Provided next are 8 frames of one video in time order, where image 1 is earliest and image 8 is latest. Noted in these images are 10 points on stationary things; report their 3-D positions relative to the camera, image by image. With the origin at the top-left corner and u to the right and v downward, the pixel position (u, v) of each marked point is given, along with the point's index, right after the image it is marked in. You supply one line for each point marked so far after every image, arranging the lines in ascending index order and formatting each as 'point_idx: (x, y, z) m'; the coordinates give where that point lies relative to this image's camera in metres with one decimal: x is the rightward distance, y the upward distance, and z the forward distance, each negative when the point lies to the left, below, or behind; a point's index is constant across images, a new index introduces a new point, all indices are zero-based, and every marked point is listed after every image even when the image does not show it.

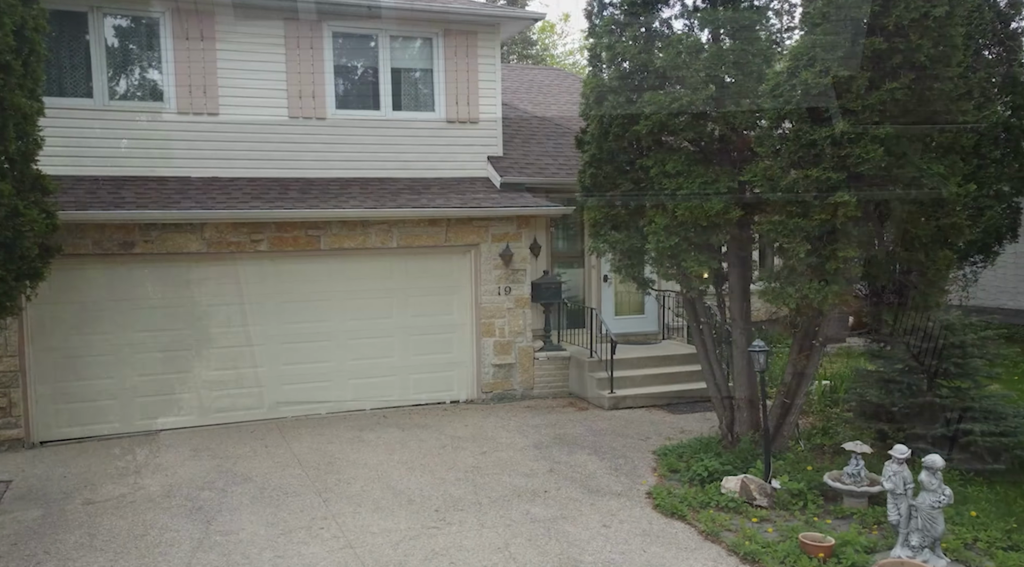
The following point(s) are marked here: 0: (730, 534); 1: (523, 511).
0: (+1.5, -1.7, +5.0) m
1: (+0.1, -1.7, +5.4) m
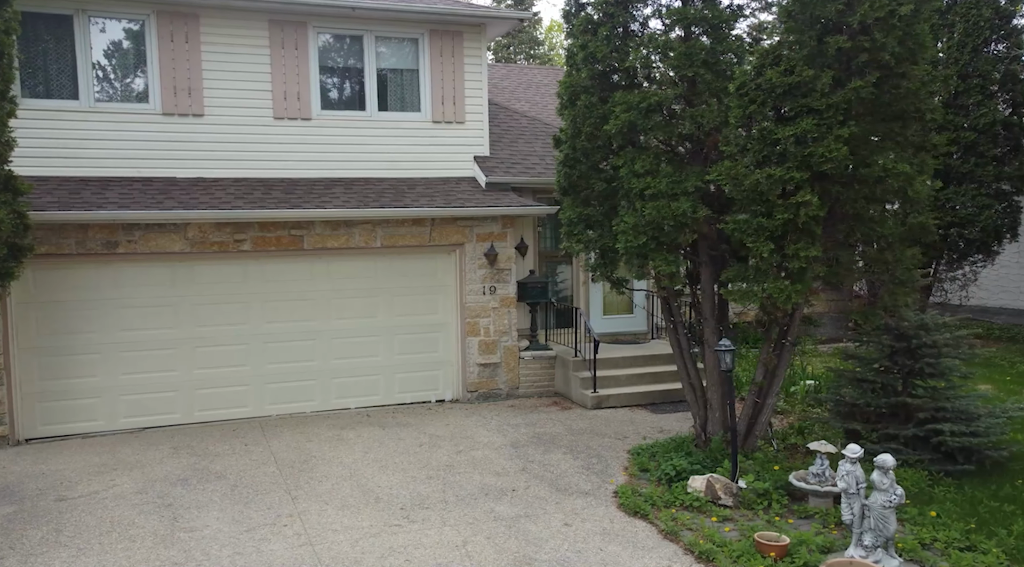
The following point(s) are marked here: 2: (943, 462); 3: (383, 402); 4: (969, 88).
0: (+1.2, -1.7, +5.0) m
1: (-0.2, -1.7, +5.4) m
2: (+3.5, -1.4, +6.0) m
3: (-1.6, -1.5, +9.3) m
4: (+7.8, +3.3, +12.5) m
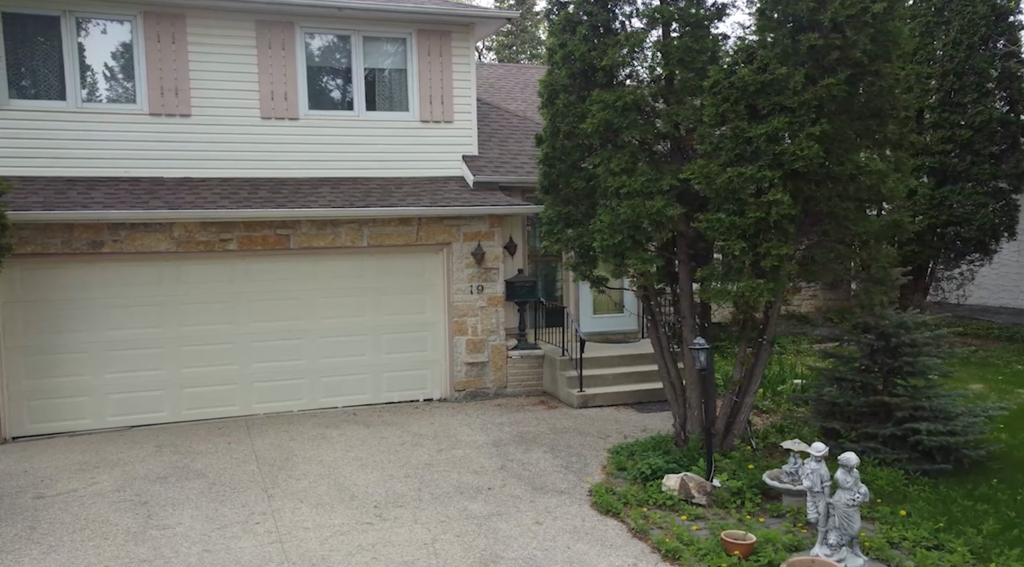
0: (+1.0, -1.7, +4.9) m
1: (-0.4, -1.6, +5.4) m
2: (+3.3, -1.4, +6.0) m
3: (-1.8, -1.5, +9.3) m
4: (+7.6, +3.3, +12.5) m
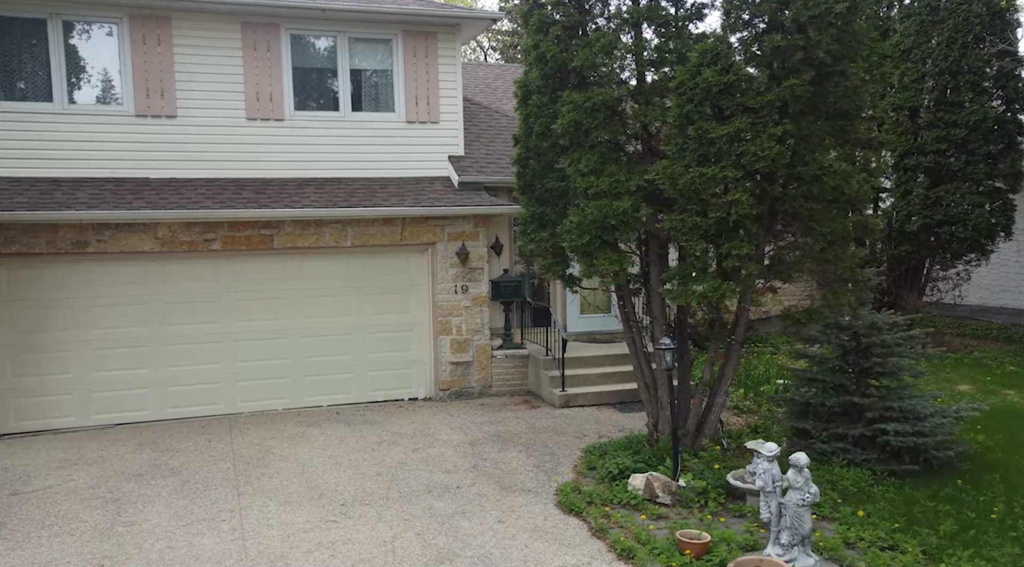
0: (+0.7, -1.7, +5.0) m
1: (-0.6, -1.6, +5.5) m
2: (+3.0, -1.4, +6.0) m
3: (-2.0, -1.5, +9.4) m
4: (+7.5, +3.3, +12.4) m
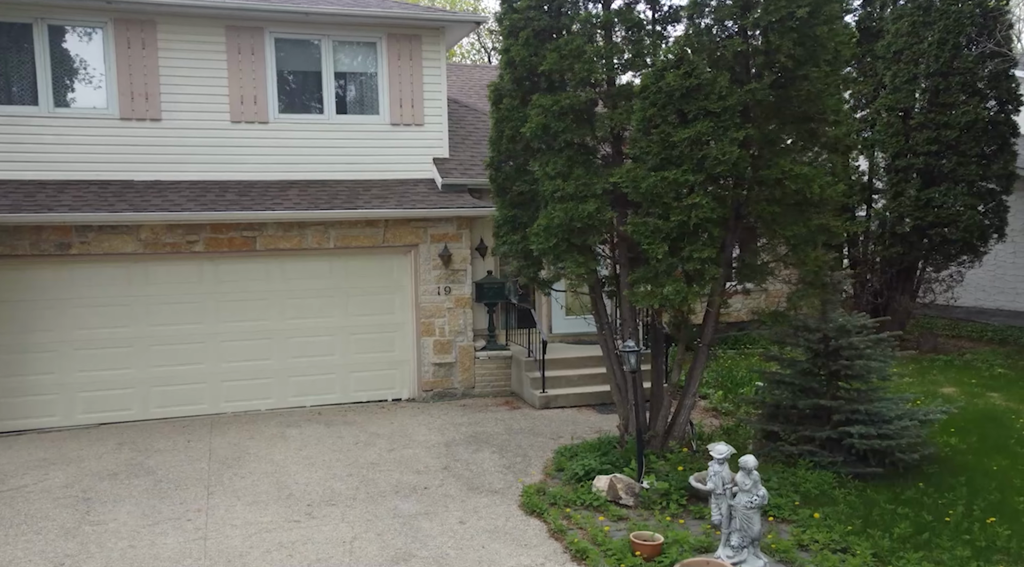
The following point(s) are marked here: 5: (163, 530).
0: (+0.4, -1.7, +5.0) m
1: (-0.9, -1.7, +5.5) m
2: (+2.8, -1.5, +6.0) m
3: (-2.2, -1.5, +9.5) m
4: (+7.3, +3.3, +12.4) m
5: (-2.4, -1.7, +5.1) m
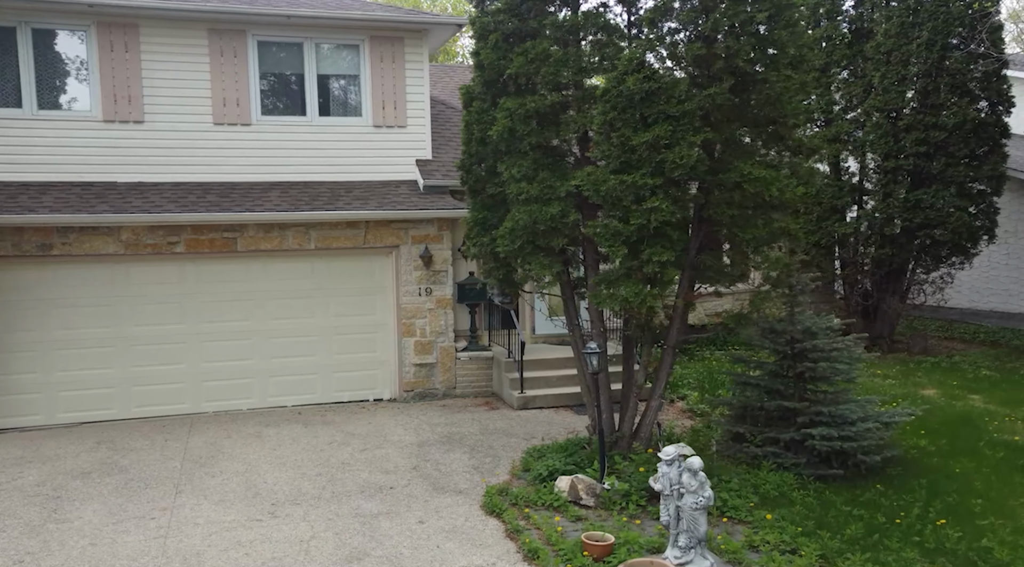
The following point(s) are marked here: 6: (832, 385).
0: (+0.2, -1.7, +5.1) m
1: (-1.2, -1.7, +5.6) m
2: (+2.5, -1.5, +6.0) m
3: (-2.5, -1.5, +9.5) m
4: (+7.1, +3.2, +12.3) m
5: (-2.7, -1.7, +5.2) m
6: (+2.7, -0.8, +6.2) m
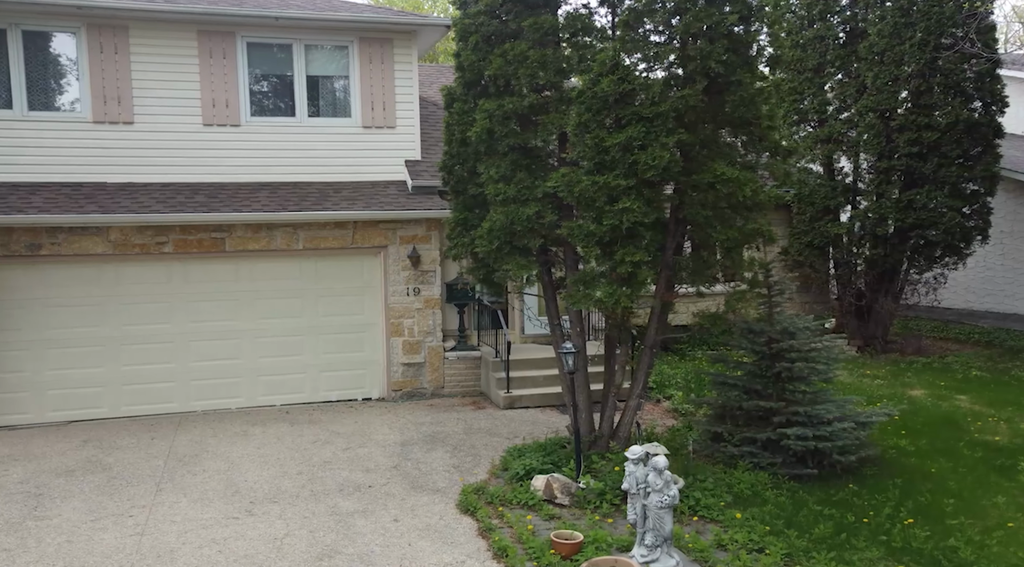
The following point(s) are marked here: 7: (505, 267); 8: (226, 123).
0: (0.0, -1.7, +5.1) m
1: (-1.4, -1.7, +5.6) m
2: (+2.3, -1.5, +6.0) m
3: (-2.6, -1.5, +9.6) m
4: (+6.9, +3.2, +12.4) m
5: (-2.9, -1.7, +5.2) m
6: (+2.5, -0.9, +6.2) m
7: (0.0, +0.1, +6.2) m
8: (-3.6, +2.0, +9.4) m
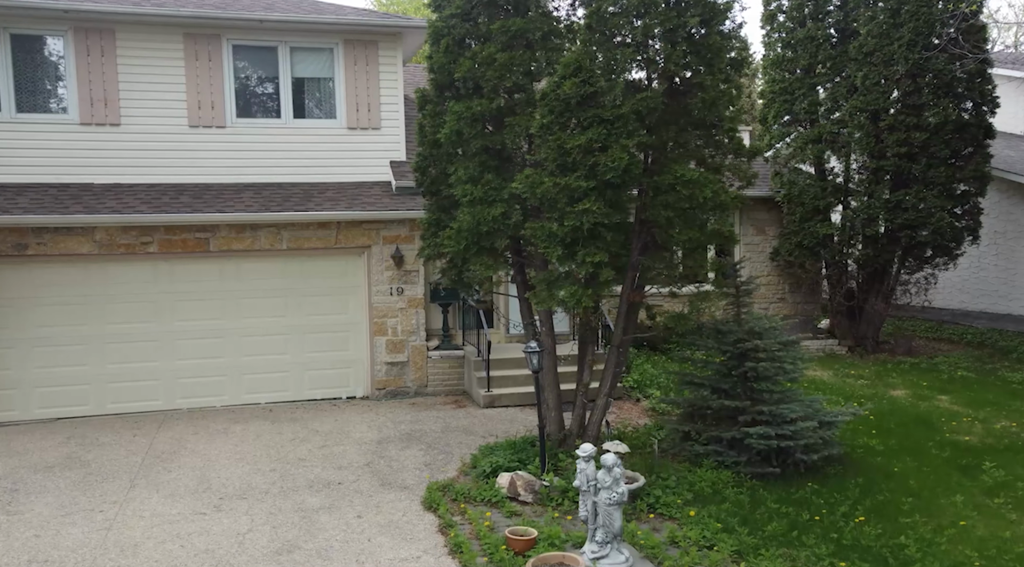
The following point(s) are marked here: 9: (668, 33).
0: (-0.3, -1.7, +5.2) m
1: (-1.7, -1.7, +5.7) m
2: (+2.0, -1.5, +6.1) m
3: (-2.9, -1.5, +9.7) m
4: (+6.7, +3.2, +12.4) m
5: (-3.2, -1.7, +5.3) m
6: (+2.2, -0.9, +6.3) m
7: (-0.3, +0.1, +6.3) m
8: (-3.9, +2.0, +9.6) m
9: (+1.1, +1.8, +5.4) m
